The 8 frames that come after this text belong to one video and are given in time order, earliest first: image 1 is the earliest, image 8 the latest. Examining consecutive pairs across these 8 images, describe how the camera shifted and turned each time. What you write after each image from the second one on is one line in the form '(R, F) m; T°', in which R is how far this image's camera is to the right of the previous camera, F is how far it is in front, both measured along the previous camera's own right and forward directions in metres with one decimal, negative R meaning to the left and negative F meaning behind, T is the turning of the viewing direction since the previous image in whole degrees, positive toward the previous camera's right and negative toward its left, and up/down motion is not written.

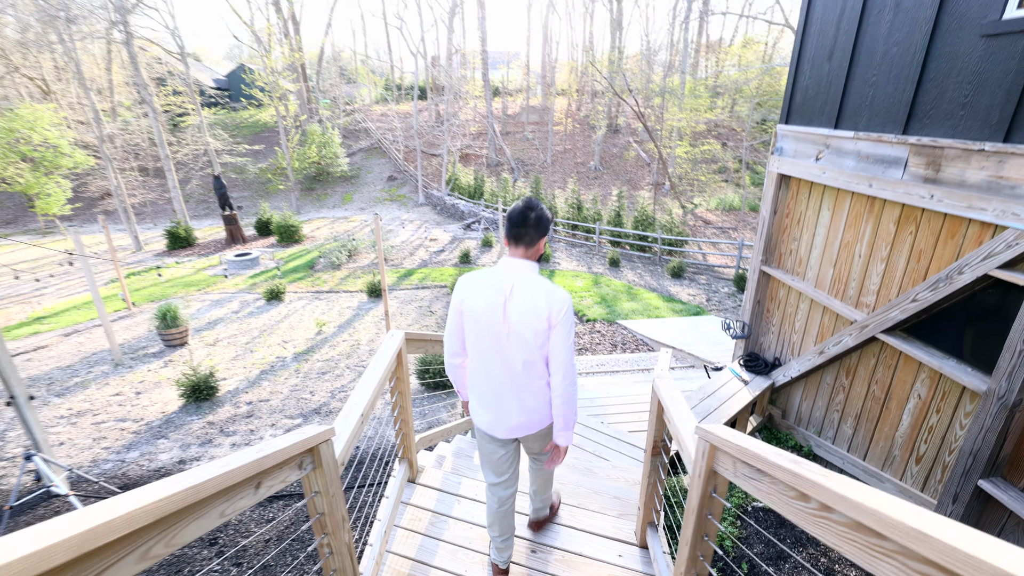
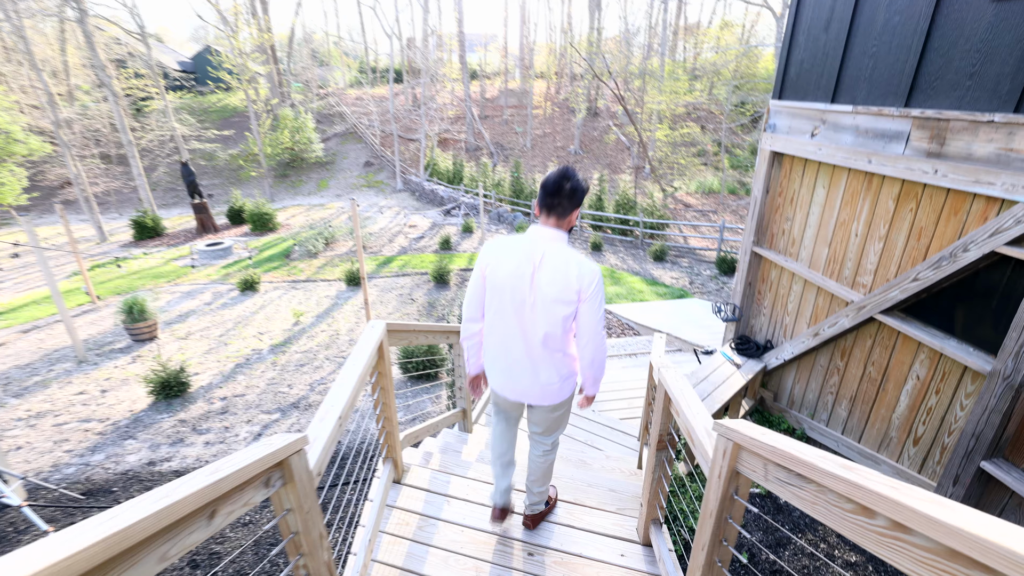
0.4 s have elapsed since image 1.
(0.0, +0.2) m; +2°
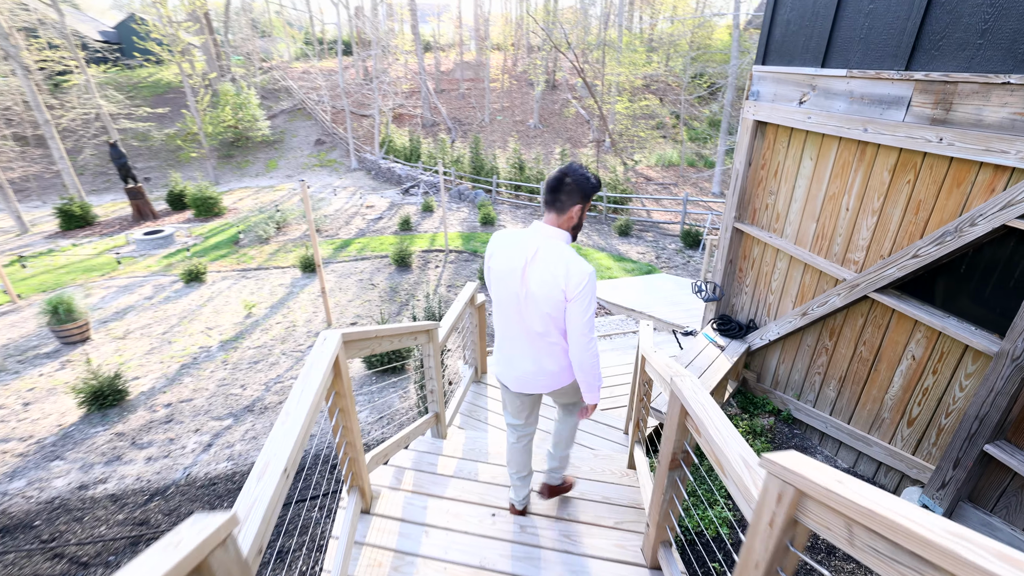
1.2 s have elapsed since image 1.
(-0.1, +0.3) m; +4°
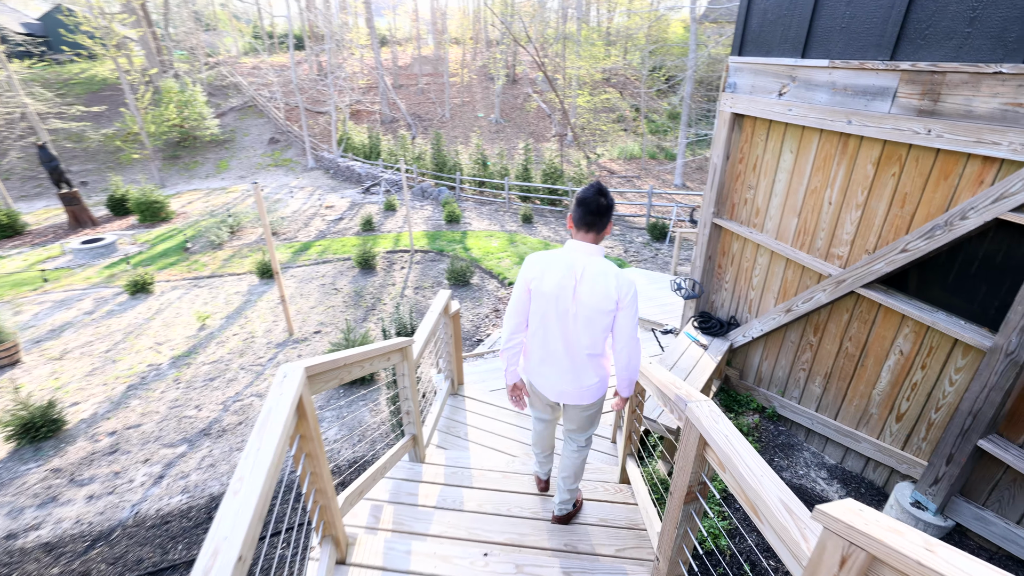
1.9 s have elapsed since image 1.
(-0.1, +0.2) m; +4°
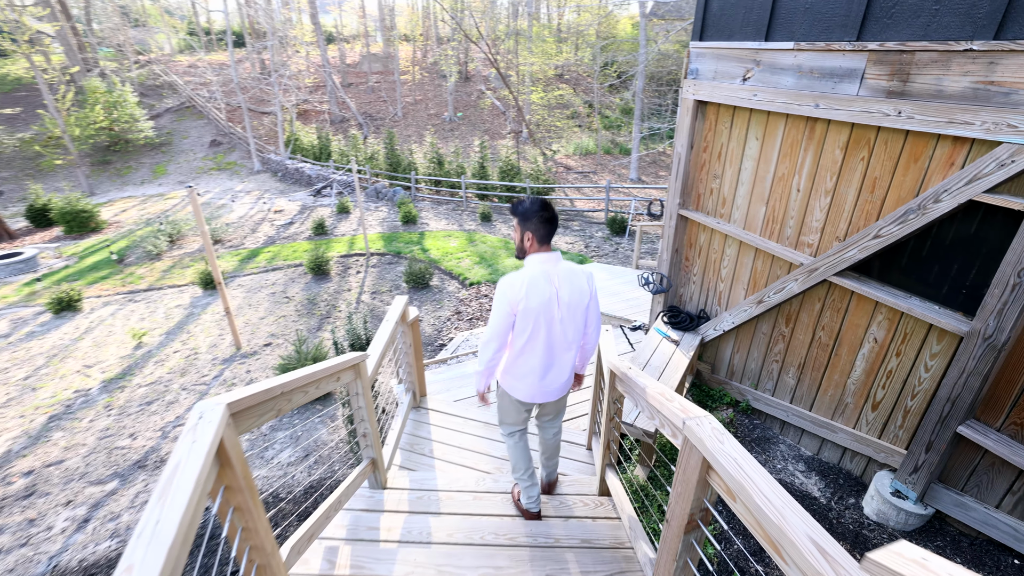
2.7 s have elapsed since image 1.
(0.0, +0.2) m; +5°
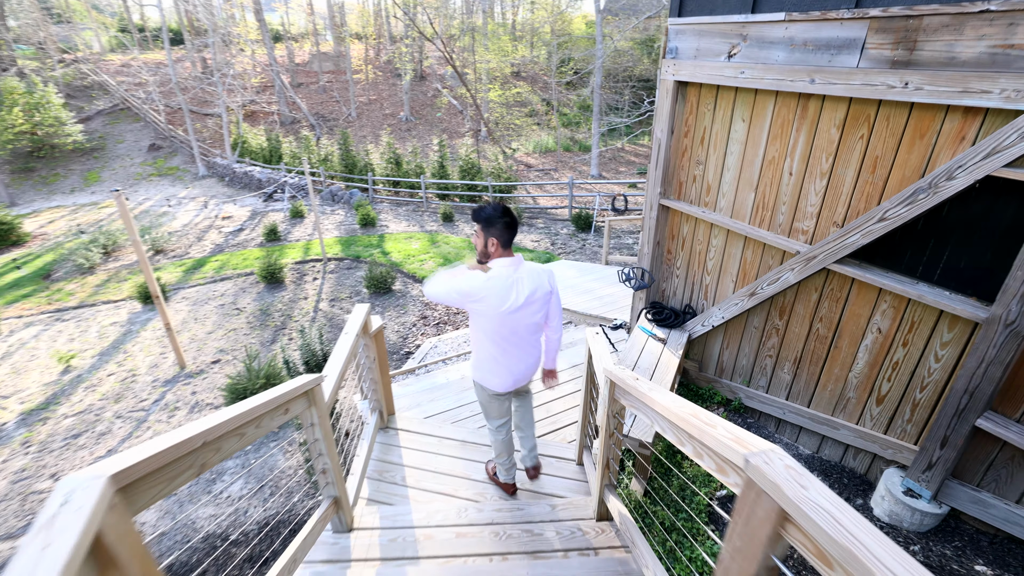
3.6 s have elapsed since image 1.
(-0.1, +0.3) m; +4°
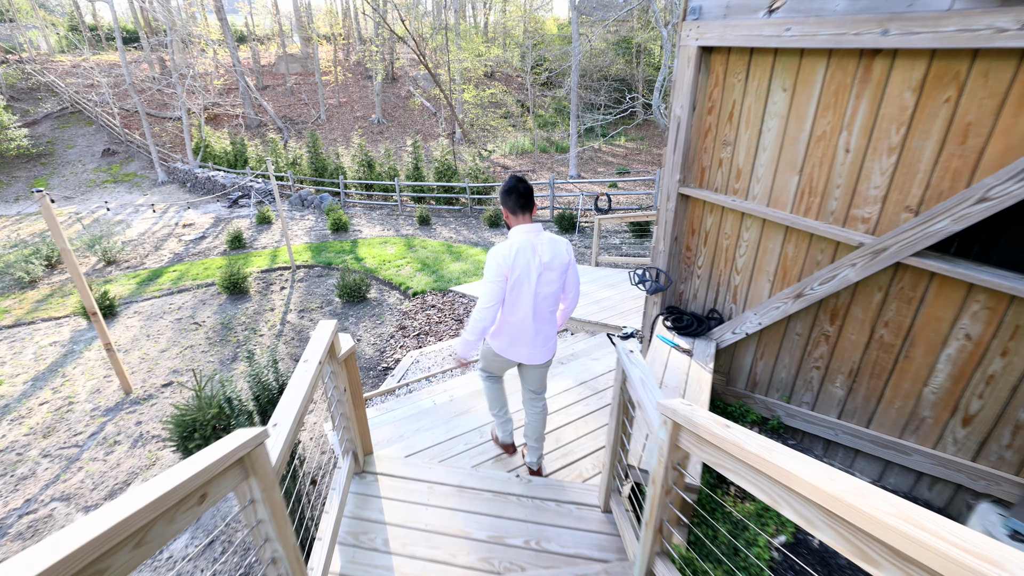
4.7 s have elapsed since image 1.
(-0.1, +0.6) m; +3°
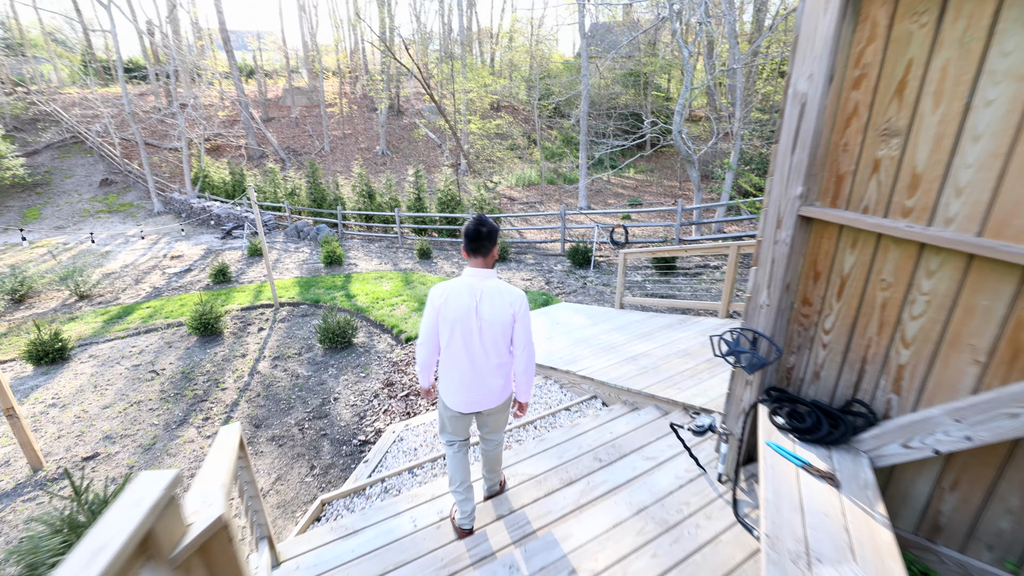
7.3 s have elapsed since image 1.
(-0.1, +1.2) m; -1°
